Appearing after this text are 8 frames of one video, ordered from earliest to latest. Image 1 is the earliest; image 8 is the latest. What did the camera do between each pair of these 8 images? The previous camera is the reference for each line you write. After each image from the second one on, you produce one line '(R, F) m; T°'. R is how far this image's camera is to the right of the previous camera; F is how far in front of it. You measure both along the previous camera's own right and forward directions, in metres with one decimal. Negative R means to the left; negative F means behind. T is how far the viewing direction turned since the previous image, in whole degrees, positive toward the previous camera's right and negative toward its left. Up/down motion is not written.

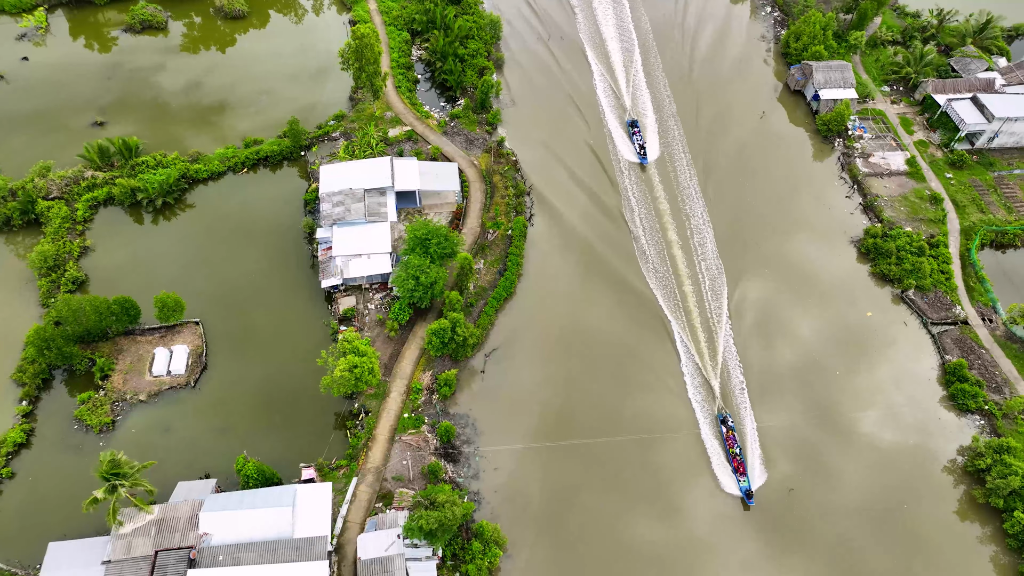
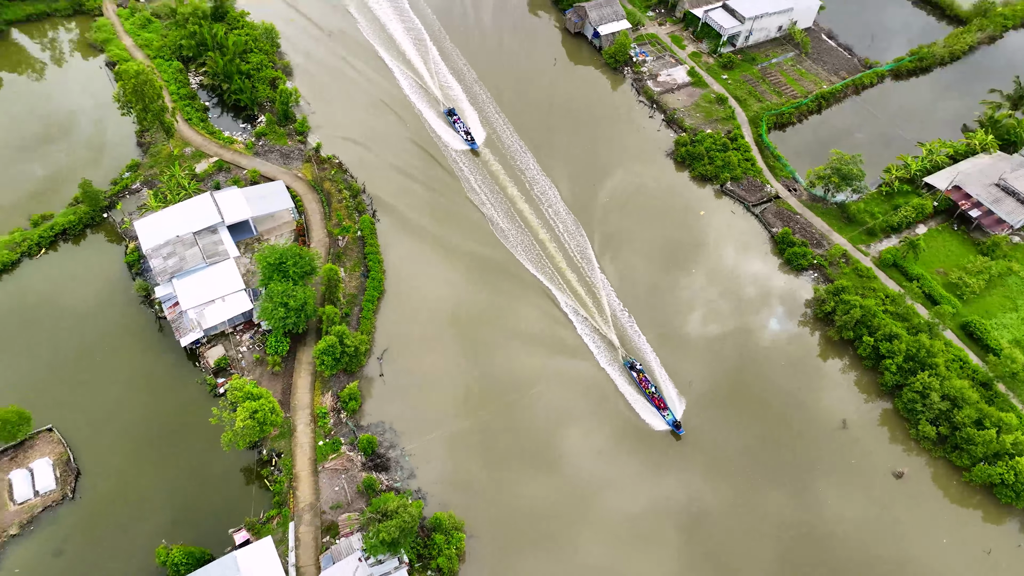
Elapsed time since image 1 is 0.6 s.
(-2.4, 0.0) m; +13°
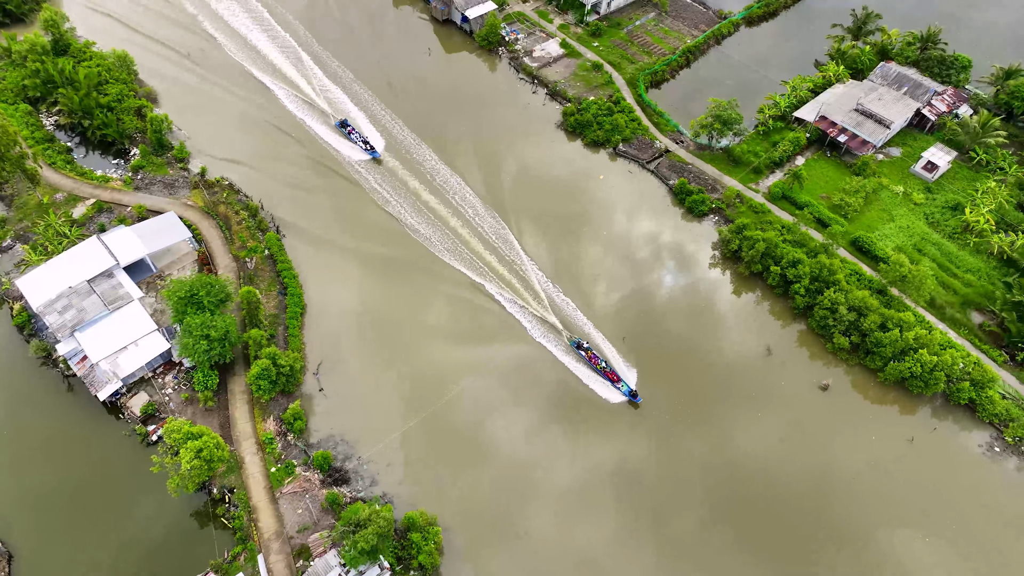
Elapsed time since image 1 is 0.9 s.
(-1.6, -0.1) m; +8°
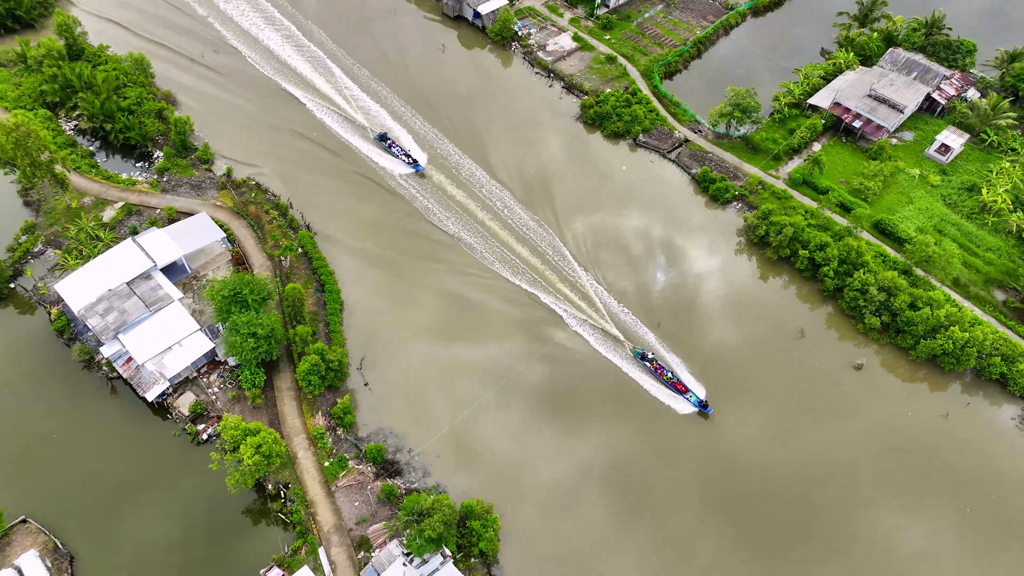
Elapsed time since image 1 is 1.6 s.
(-2.9, -0.4) m; +1°
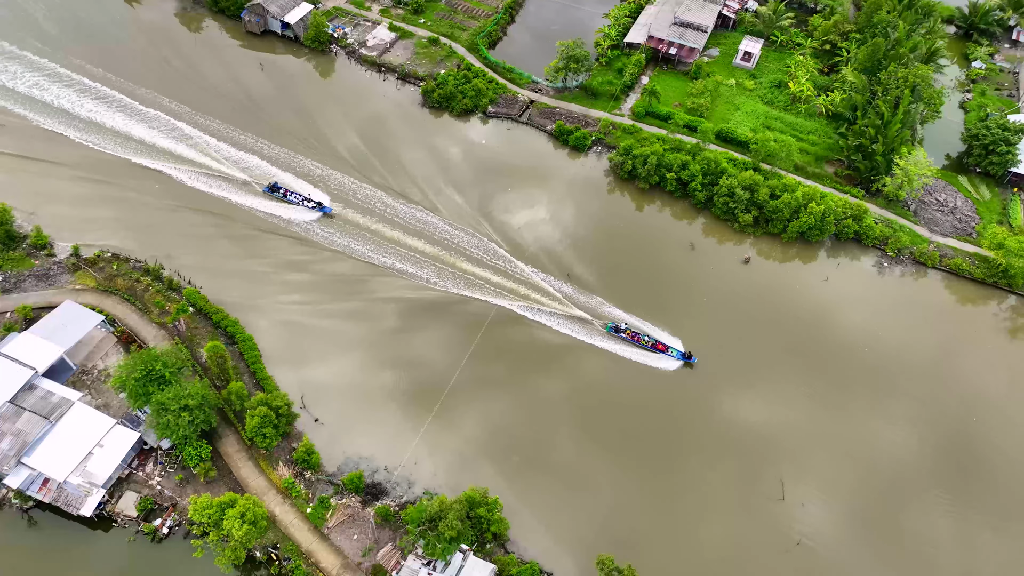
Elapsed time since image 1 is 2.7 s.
(-4.4, 0.0) m; +13°
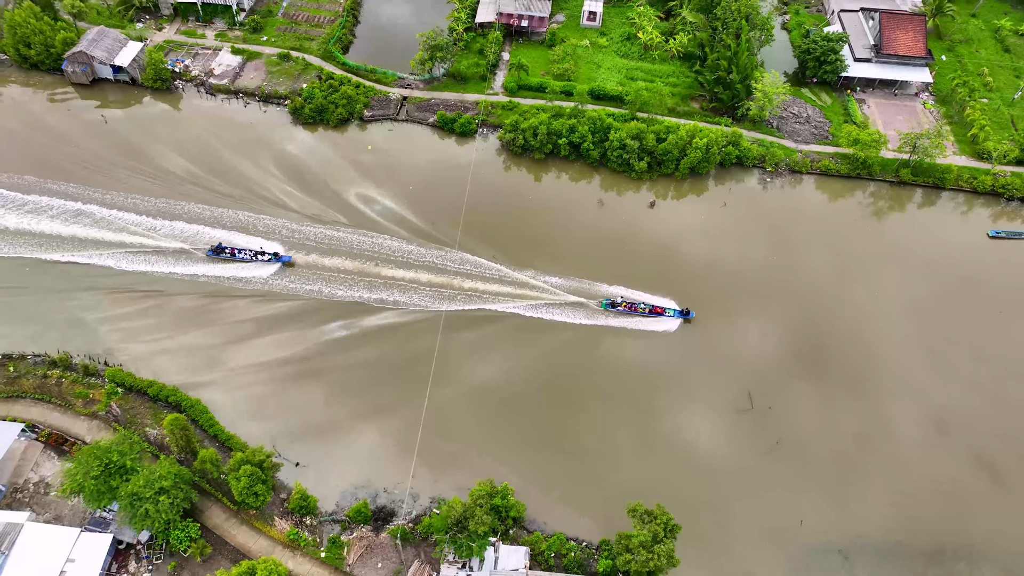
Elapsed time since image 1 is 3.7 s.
(-4.5, +0.1) m; +11°
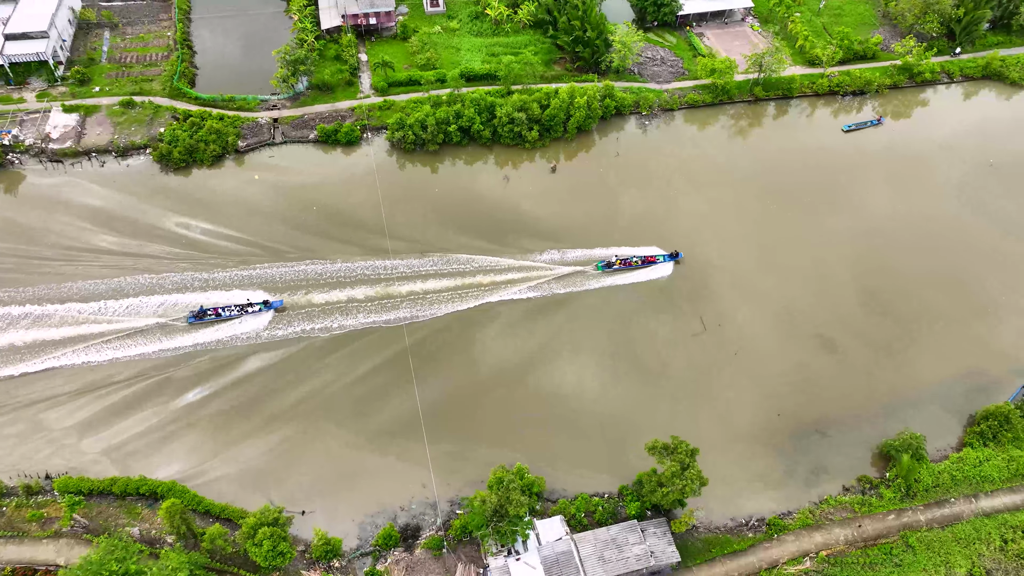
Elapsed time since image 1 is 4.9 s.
(-5.1, +0.1) m; +12°
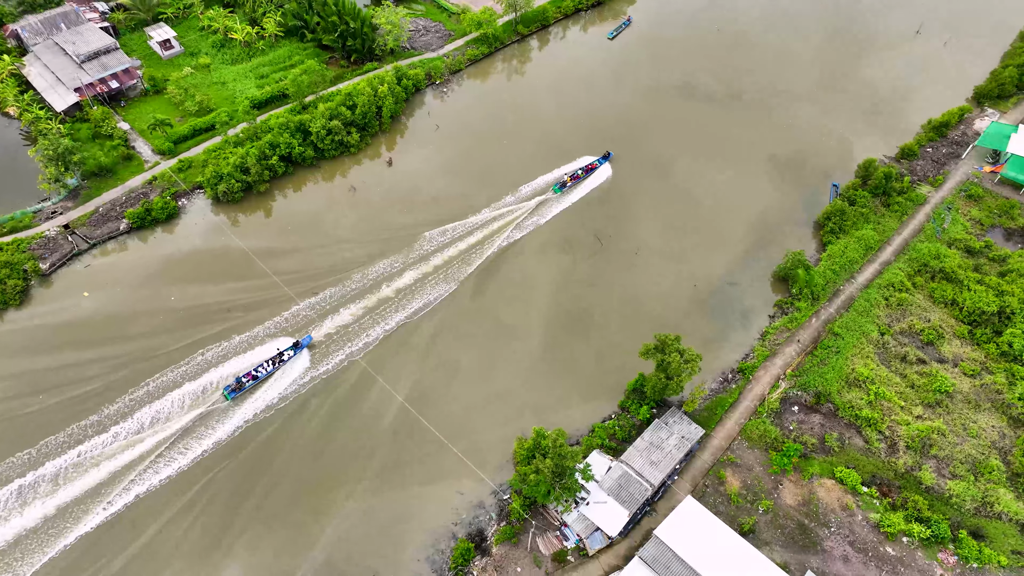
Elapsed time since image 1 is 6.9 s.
(-8.7, +0.9) m; +19°
